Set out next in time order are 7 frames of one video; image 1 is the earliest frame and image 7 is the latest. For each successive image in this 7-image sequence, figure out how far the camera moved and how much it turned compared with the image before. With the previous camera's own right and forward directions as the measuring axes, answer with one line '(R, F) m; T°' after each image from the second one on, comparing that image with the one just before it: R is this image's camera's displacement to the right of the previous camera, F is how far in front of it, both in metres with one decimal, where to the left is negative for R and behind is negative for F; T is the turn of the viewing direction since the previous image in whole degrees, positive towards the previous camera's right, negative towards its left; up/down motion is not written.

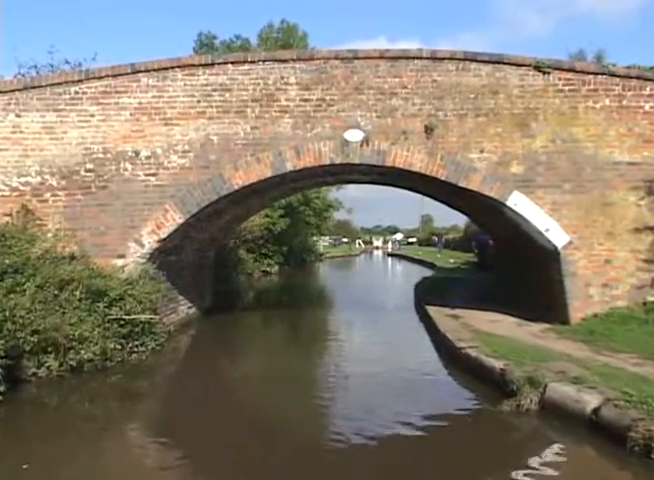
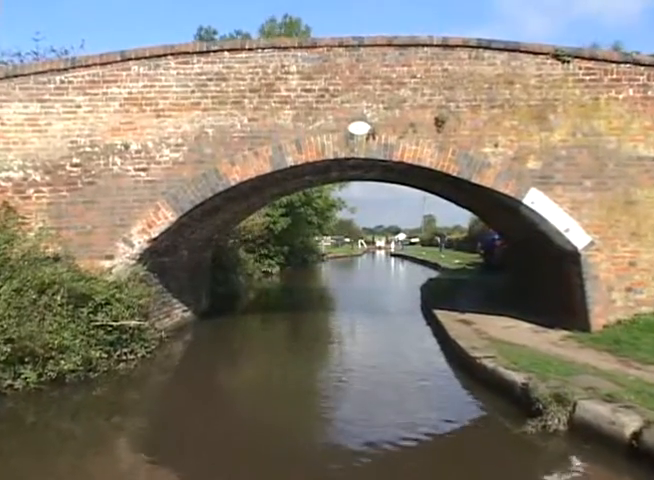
(0.0, +0.9) m; 0°
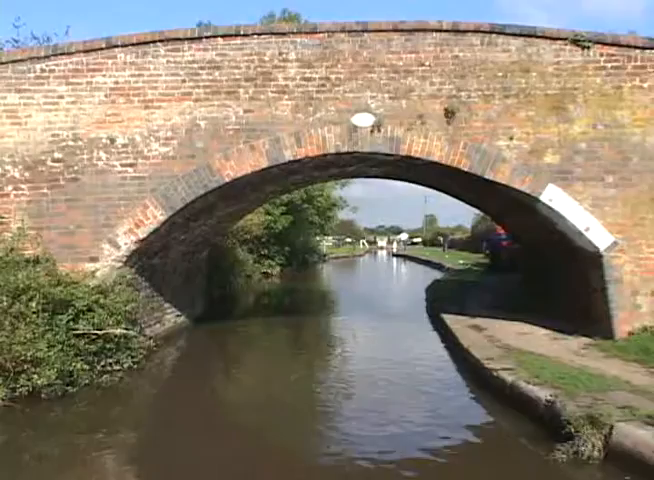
(0.0, +0.9) m; 0°
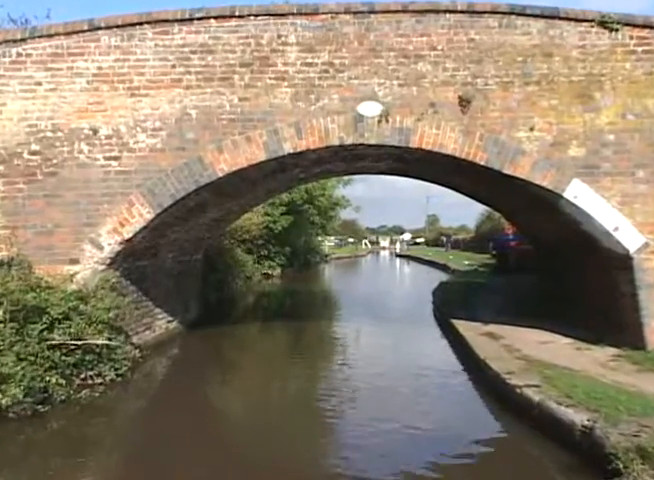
(0.0, +1.0) m; 0°
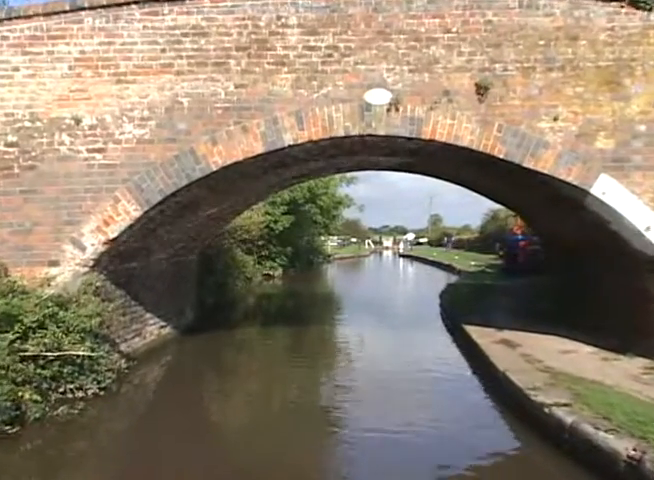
(0.0, +0.9) m; 0°
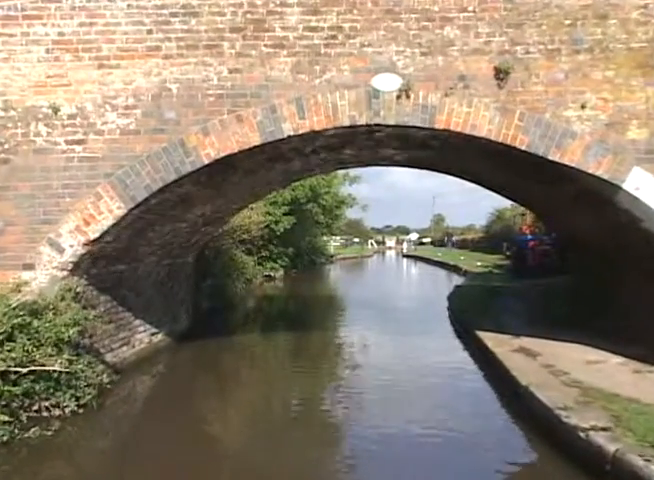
(0.0, +0.9) m; 0°
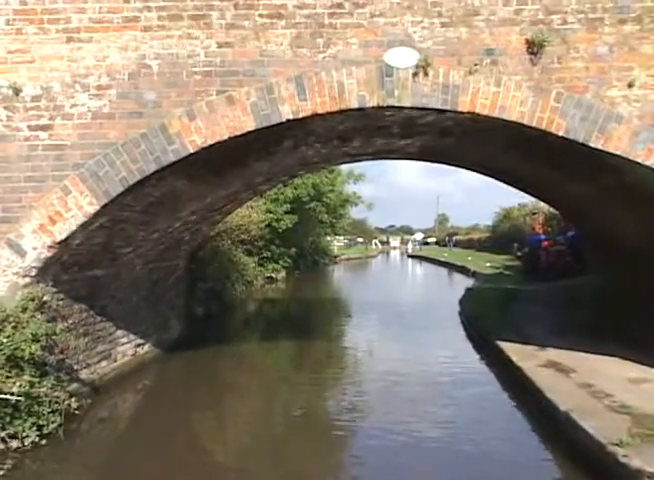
(0.0, +1.2) m; 0°
